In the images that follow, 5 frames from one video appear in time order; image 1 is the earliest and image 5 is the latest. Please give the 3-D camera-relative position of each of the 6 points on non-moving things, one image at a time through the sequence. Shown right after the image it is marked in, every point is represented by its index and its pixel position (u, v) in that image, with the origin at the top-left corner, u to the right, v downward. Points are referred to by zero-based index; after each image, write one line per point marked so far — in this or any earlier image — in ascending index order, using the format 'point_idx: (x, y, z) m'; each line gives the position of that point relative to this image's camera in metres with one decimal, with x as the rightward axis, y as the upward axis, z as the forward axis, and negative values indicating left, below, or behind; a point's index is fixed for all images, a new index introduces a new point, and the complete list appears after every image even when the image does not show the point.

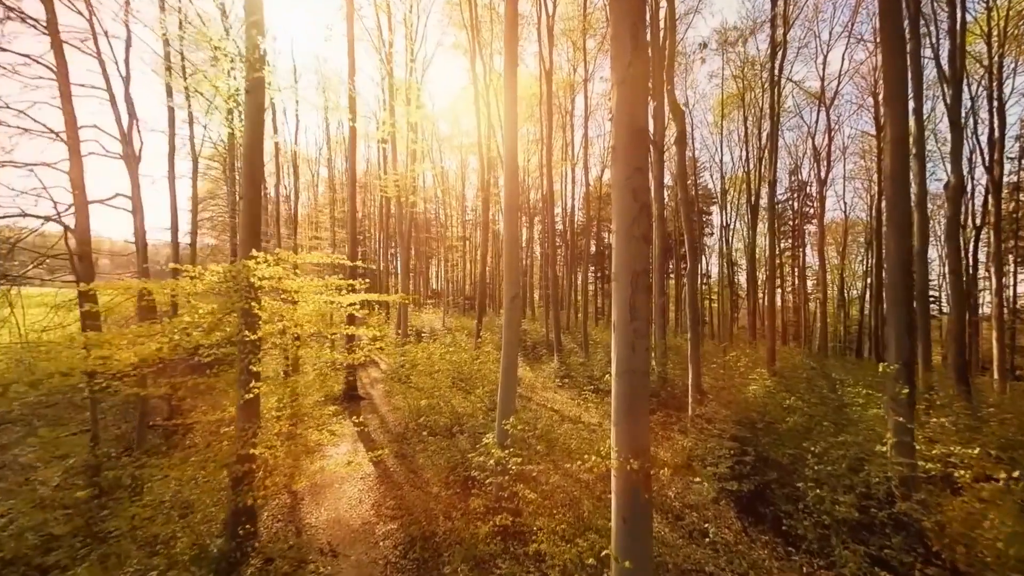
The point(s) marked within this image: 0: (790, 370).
0: (+9.0, -2.7, +15.7) m
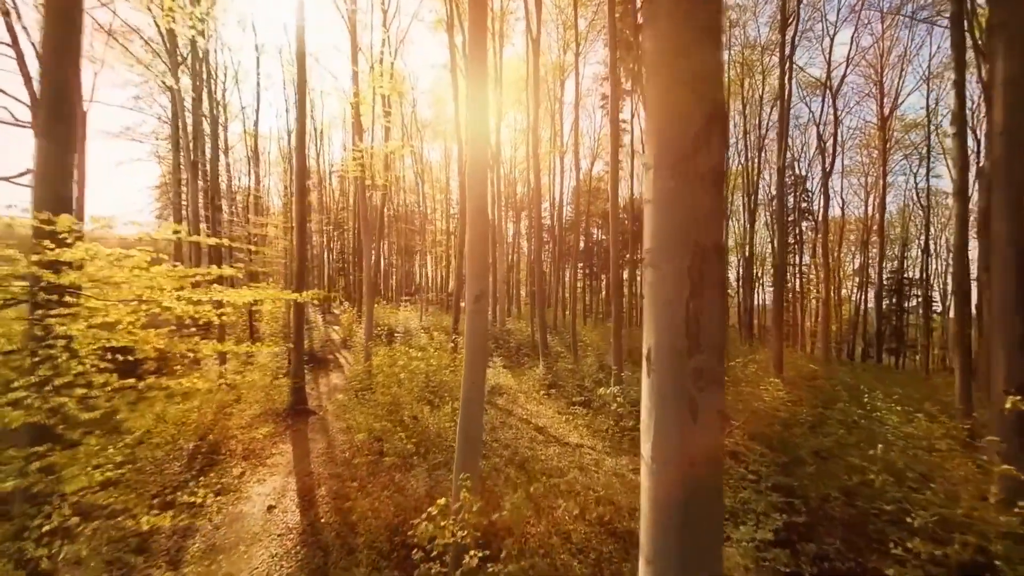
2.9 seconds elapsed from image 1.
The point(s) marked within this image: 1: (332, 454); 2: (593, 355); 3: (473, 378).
0: (+8.4, -2.6, +14.2) m
1: (-3.0, -2.8, +8.1) m
2: (+2.7, -2.3, +16.6) m
3: (-0.5, -1.1, +5.5) m
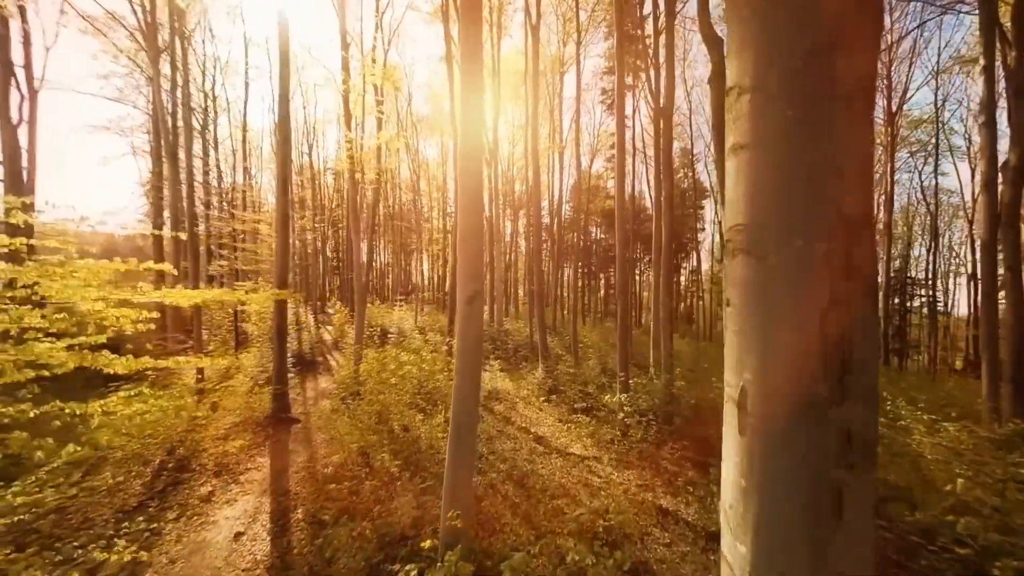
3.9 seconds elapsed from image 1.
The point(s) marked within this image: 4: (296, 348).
0: (+8.4, -2.6, +13.5) m
1: (-3.0, -2.7, +7.3) m
2: (+2.7, -2.3, +15.9) m
3: (-0.5, -1.1, +4.8) m
4: (-7.4, -2.0, +16.7) m
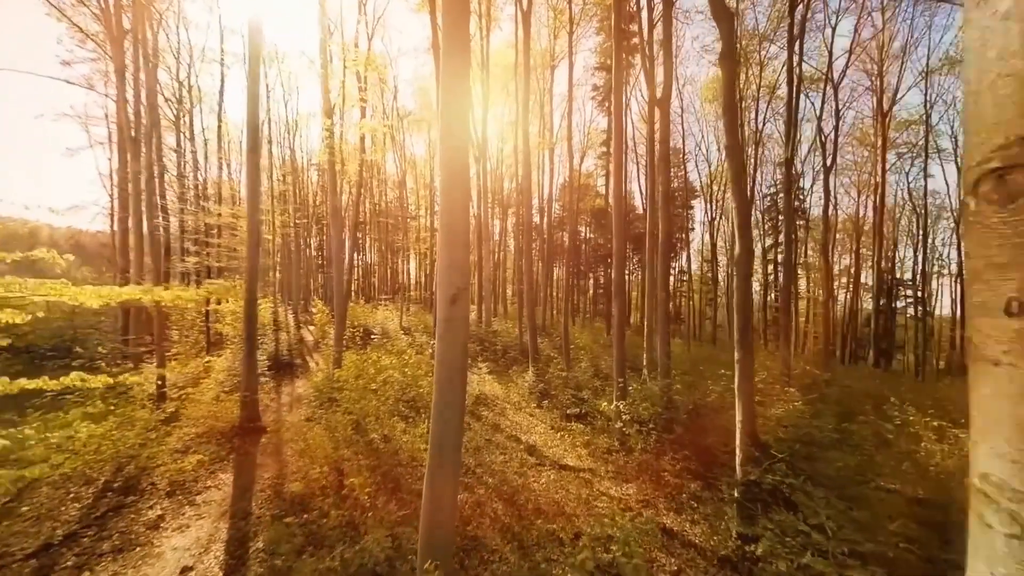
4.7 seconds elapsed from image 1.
0: (+8.1, -2.6, +13.0) m
1: (-3.2, -2.7, +6.6) m
2: (+2.3, -2.3, +15.3) m
3: (-0.5, -1.0, +4.1) m
4: (-7.8, -2.0, +15.8) m
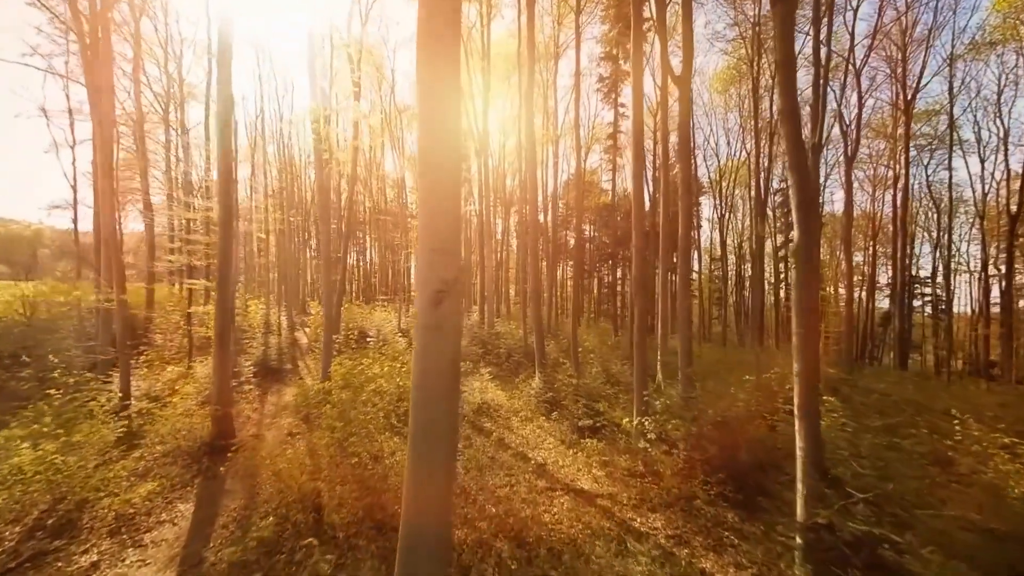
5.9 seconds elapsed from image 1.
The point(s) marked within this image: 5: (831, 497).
0: (+8.2, -2.6, +11.9) m
1: (-3.1, -2.7, +5.6) m
2: (+2.5, -2.2, +14.3) m
3: (-0.5, -1.0, +3.1) m
4: (-7.7, -2.0, +14.8) m
5: (+2.9, -1.9, +4.3) m
